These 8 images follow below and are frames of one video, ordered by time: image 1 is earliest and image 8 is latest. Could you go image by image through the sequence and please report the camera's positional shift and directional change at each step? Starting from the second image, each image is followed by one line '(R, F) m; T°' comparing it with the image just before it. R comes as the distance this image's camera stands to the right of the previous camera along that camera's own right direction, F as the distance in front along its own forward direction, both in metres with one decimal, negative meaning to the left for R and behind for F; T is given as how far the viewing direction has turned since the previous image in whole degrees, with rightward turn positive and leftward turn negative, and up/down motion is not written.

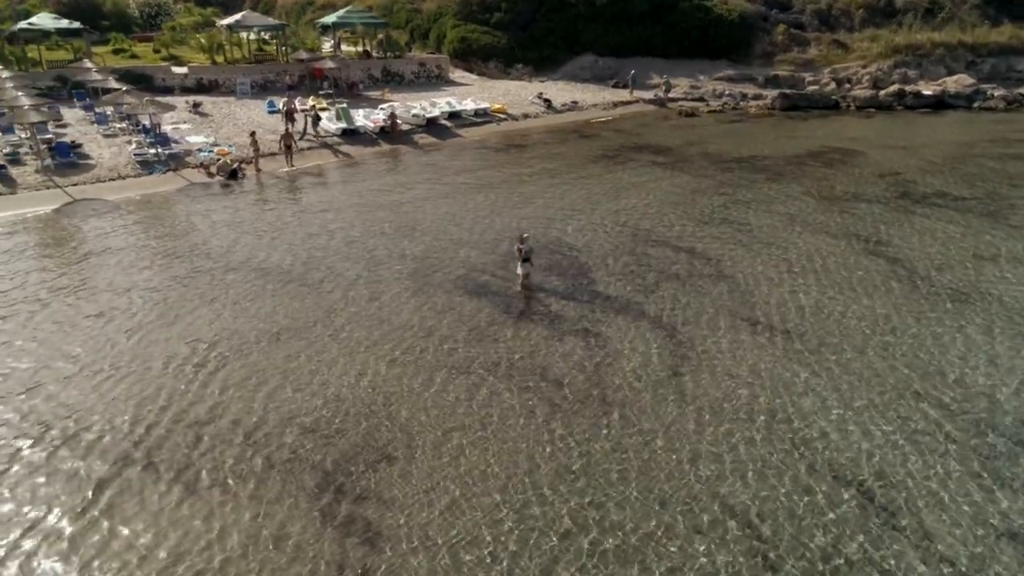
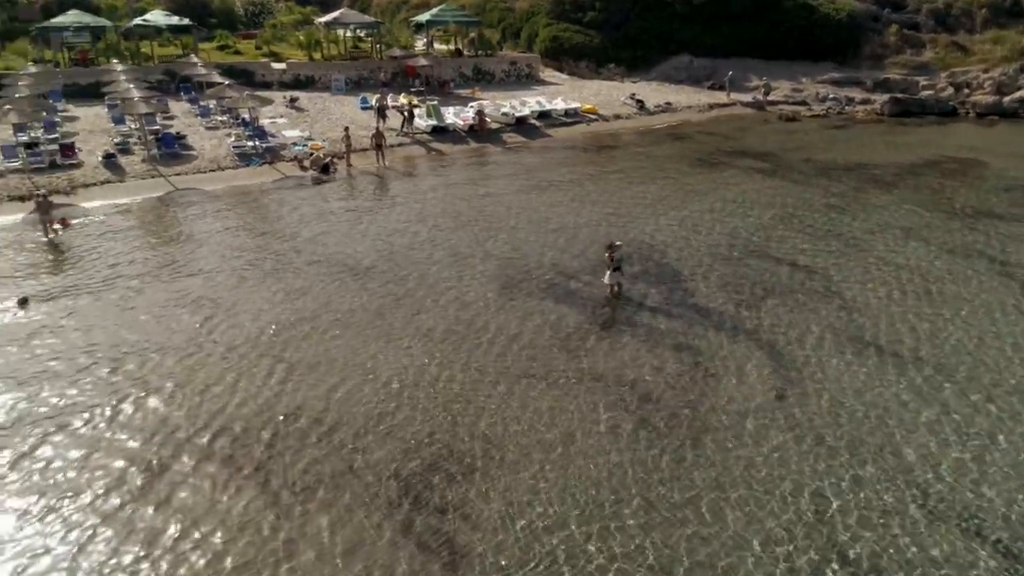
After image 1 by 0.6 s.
(-0.3, +0.6) m; -6°
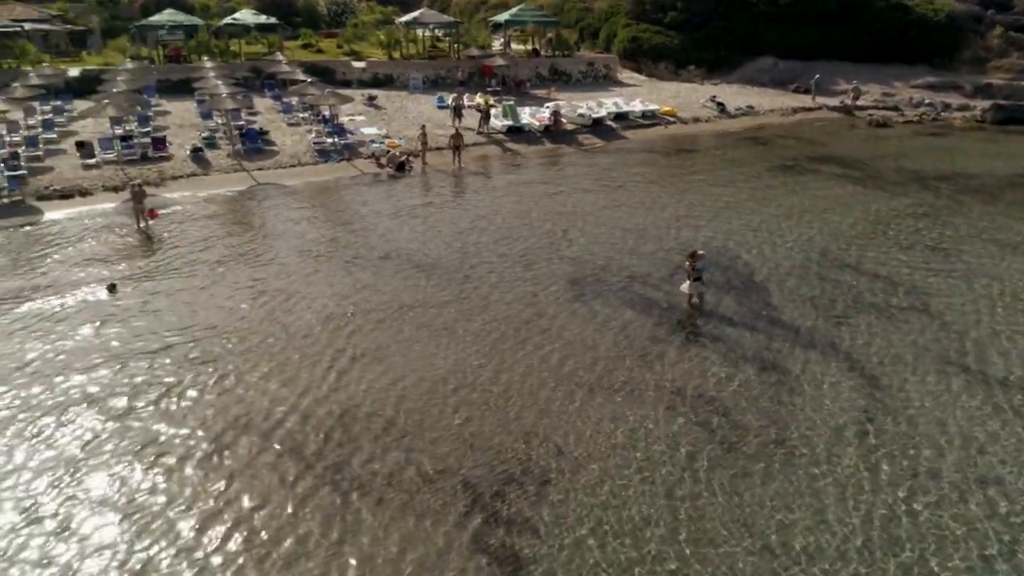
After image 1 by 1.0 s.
(-0.2, +0.3) m; -5°
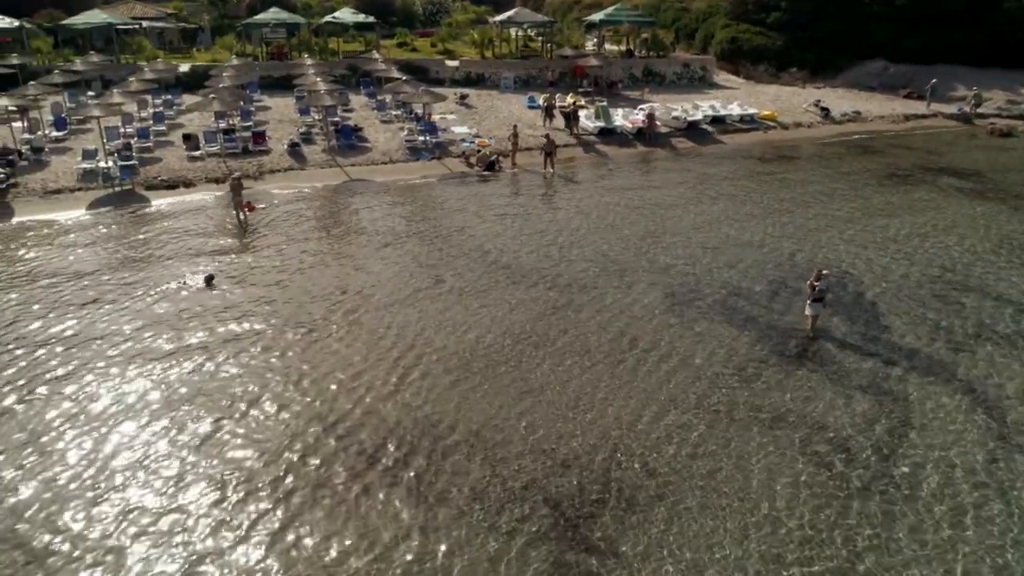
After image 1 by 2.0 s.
(-0.3, +0.5) m; -6°
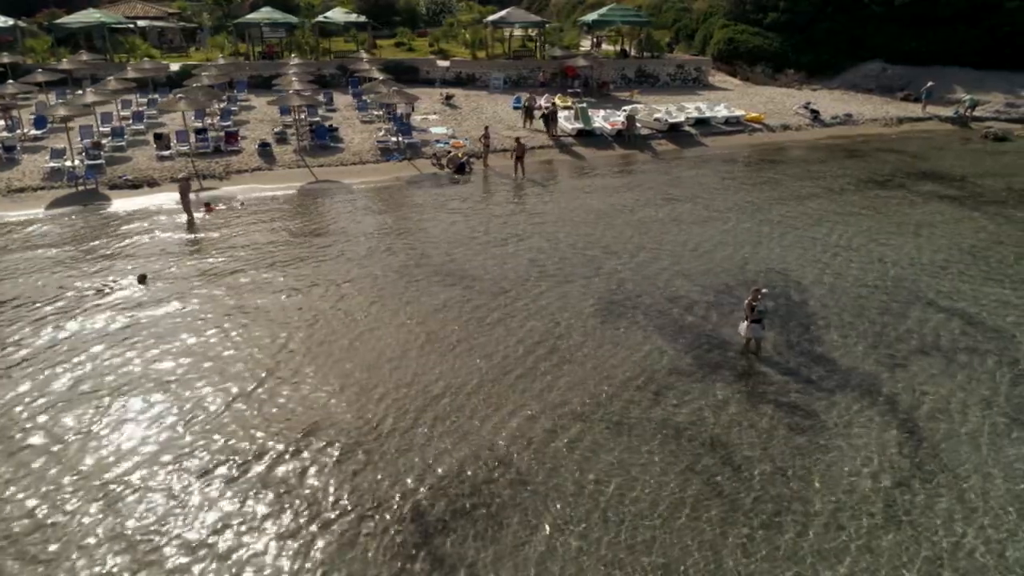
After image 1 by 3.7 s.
(+2.1, +0.4) m; -1°
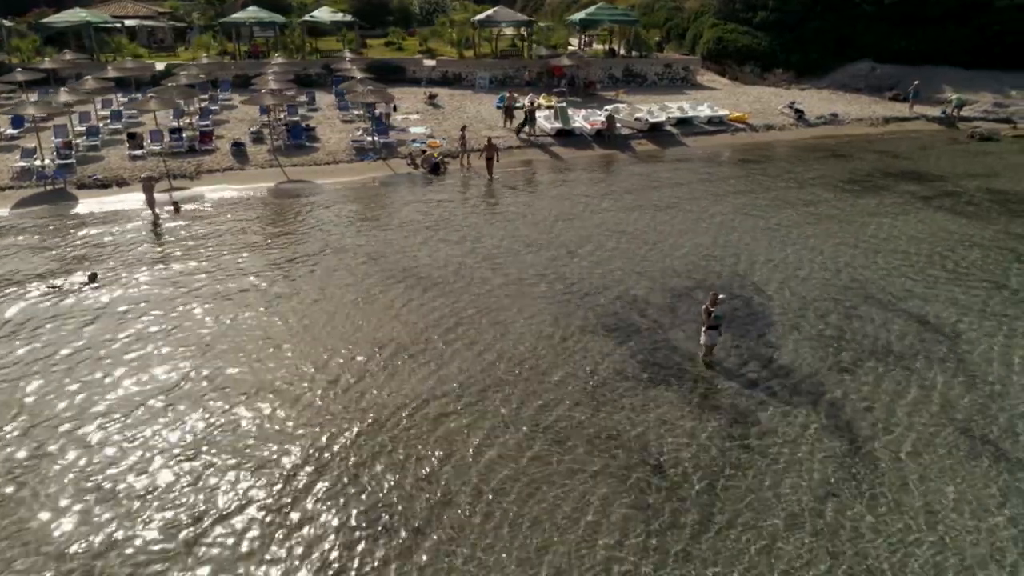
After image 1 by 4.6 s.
(+1.2, +0.3) m; 0°
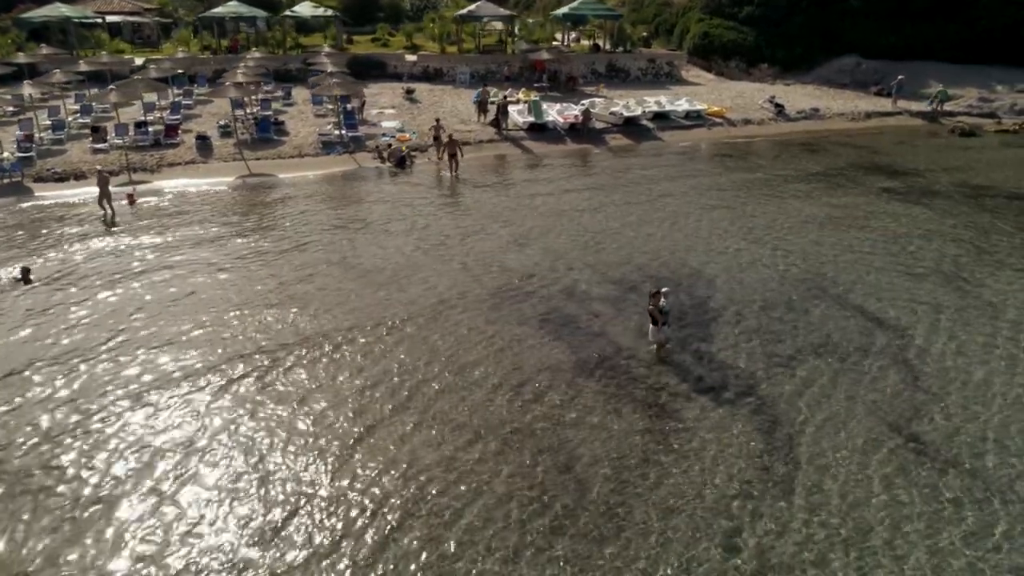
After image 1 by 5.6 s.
(+1.5, +0.4) m; 0°
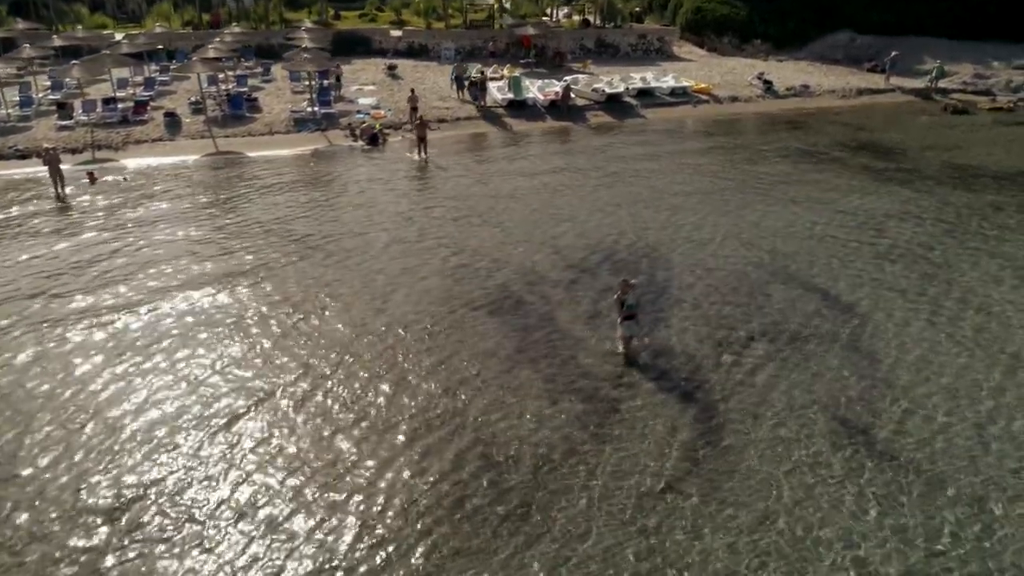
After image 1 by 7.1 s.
(+1.1, +0.6) m; 0°
